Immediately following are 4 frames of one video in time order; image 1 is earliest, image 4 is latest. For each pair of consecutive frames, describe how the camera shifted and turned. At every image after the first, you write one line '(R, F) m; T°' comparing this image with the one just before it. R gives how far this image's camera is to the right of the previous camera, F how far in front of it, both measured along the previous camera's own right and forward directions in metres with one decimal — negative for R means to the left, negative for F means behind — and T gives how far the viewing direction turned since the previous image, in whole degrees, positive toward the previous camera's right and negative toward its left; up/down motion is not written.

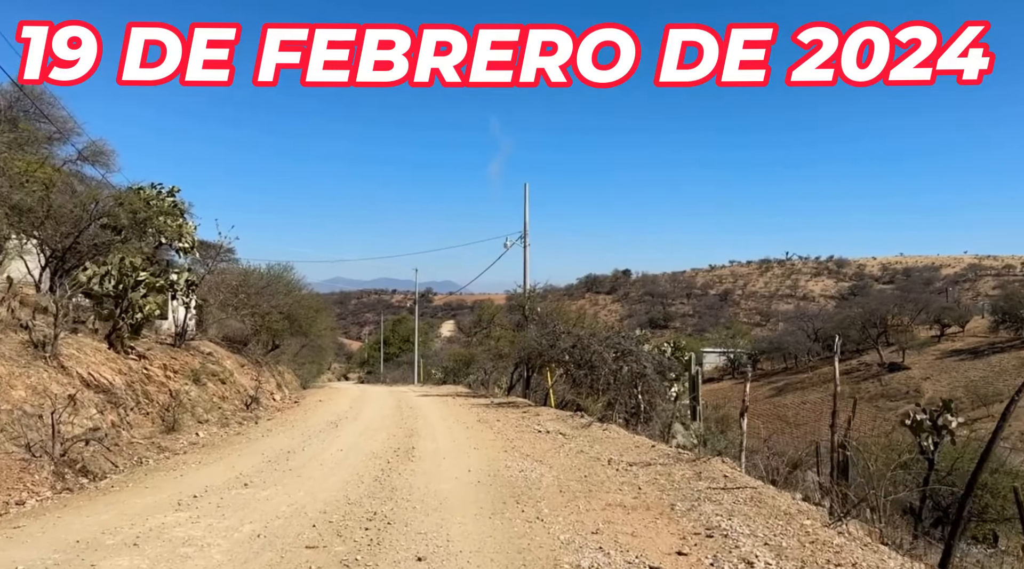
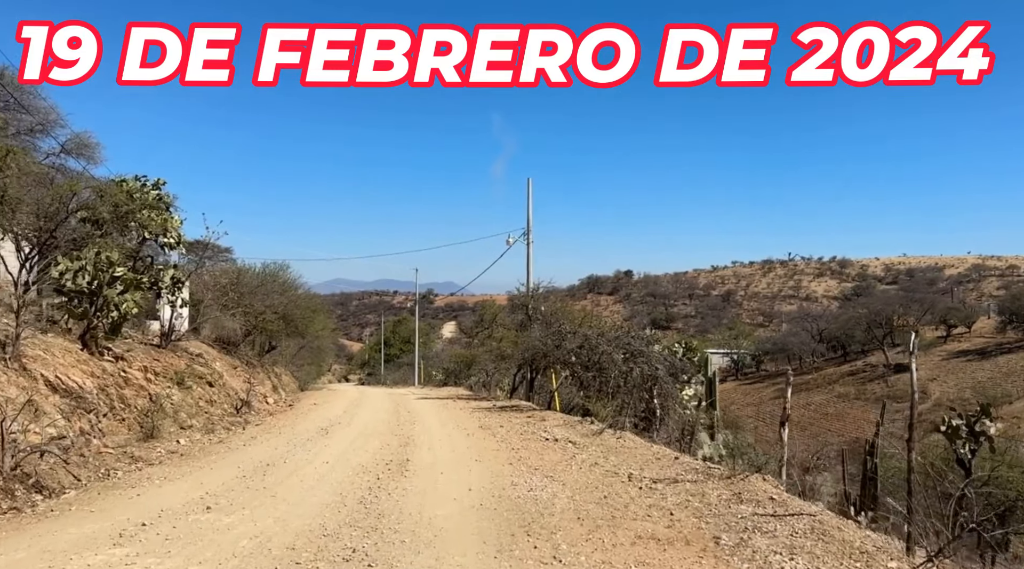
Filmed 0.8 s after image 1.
(0.0, +1.0) m; 0°
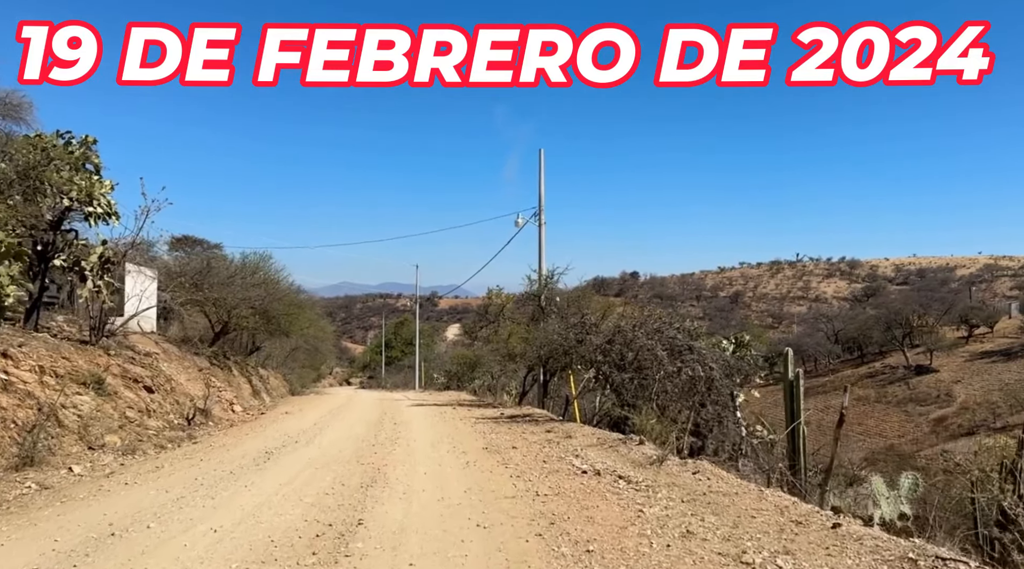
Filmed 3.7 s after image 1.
(-0.1, +3.7) m; 0°
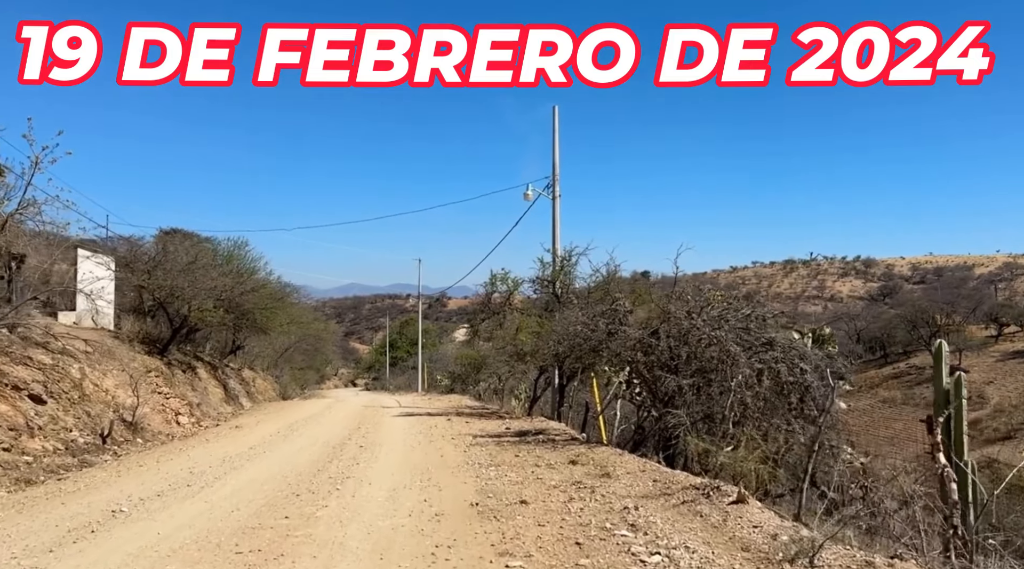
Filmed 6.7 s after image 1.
(0.0, +3.9) m; -1°
